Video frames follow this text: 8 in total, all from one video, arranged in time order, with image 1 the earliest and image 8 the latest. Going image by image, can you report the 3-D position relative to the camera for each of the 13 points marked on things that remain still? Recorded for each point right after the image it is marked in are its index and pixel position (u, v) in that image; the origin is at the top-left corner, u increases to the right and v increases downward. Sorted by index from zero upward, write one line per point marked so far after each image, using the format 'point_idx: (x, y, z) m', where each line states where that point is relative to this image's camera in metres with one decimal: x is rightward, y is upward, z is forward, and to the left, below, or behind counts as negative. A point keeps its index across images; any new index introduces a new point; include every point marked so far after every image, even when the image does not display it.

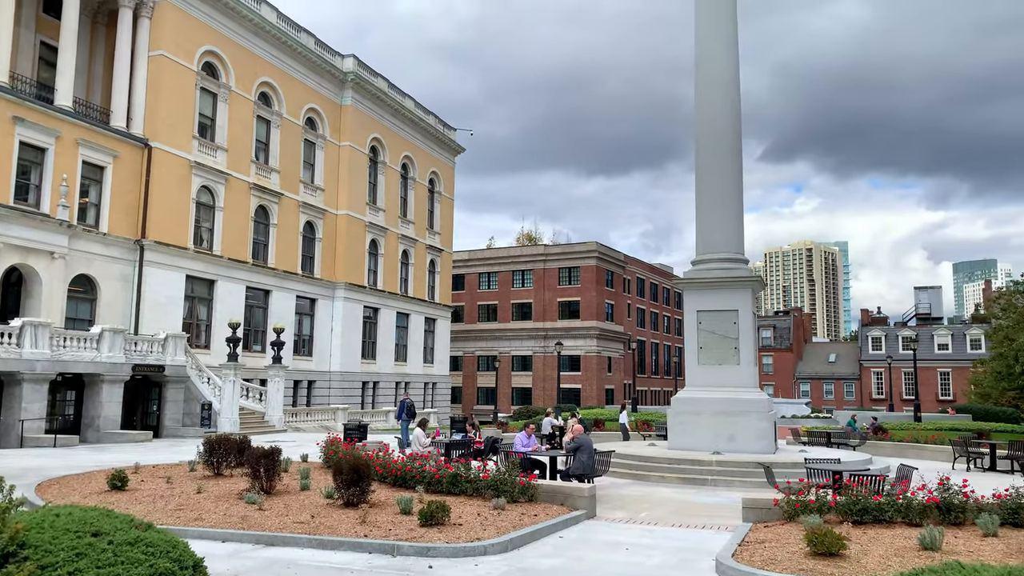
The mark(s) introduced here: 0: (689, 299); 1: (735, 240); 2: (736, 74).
0: (+3.8, -0.2, +17.2) m
1: (+4.8, +1.0, +17.3) m
2: (+4.9, +4.8, +17.9) m
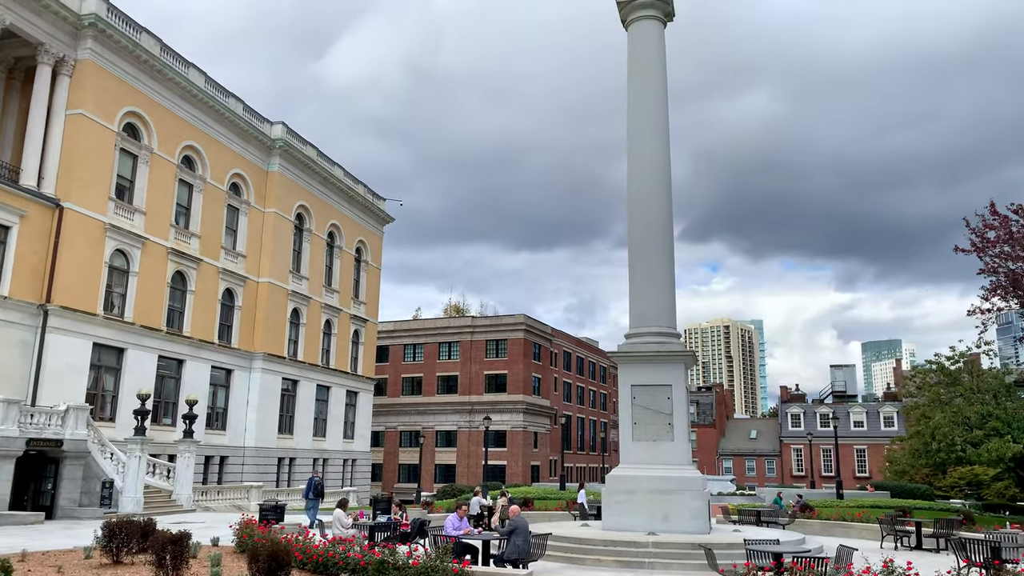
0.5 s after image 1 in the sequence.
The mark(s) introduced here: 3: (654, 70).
0: (+2.3, -1.8, +16.9) m
1: (+3.3, -0.5, +17.3) m
2: (+3.5, +3.1, +18.2) m
3: (+3.2, +4.9, +18.4) m
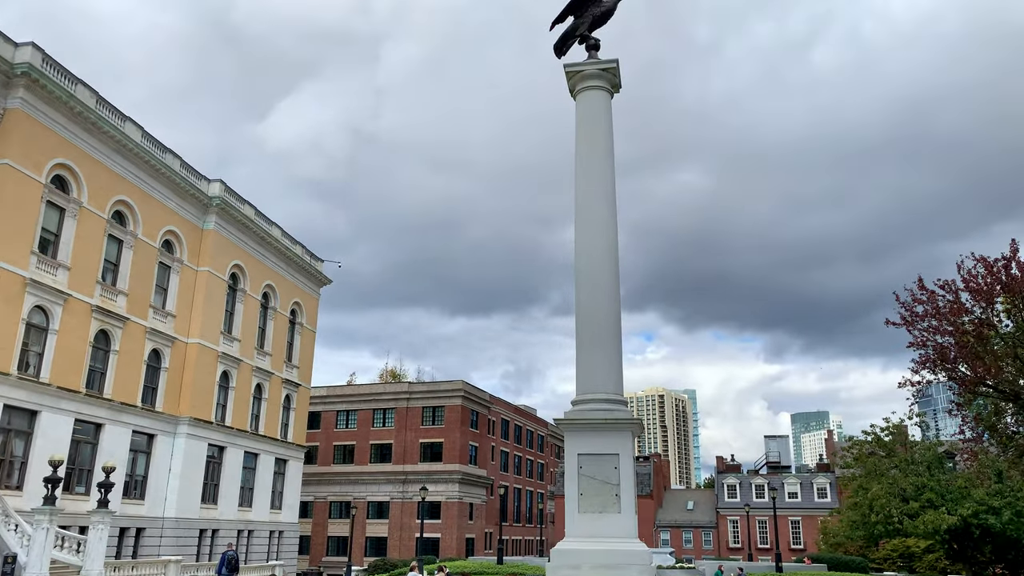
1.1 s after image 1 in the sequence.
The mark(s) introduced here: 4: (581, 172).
0: (+1.2, -3.1, +16.5) m
1: (+2.2, -1.9, +17.0) m
2: (+2.3, +1.6, +18.3) m
3: (+2.1, +3.4, +18.6) m
4: (+1.6, +2.6, +18.5) m
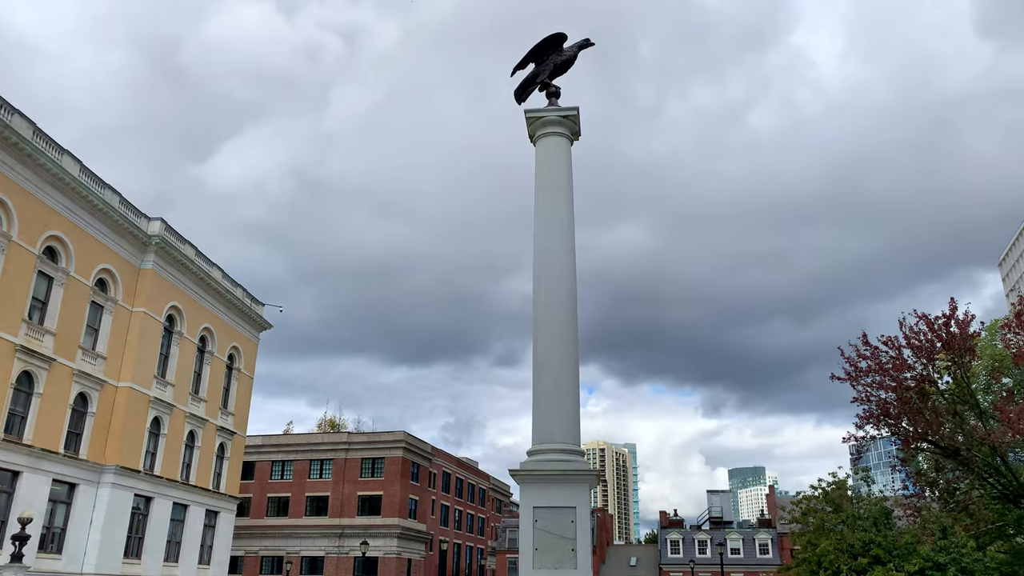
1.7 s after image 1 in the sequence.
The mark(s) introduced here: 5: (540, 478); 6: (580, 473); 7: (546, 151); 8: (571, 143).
0: (+0.3, -4.0, +15.9) m
1: (+1.2, -2.9, +16.6) m
2: (+1.4, +0.6, +18.1) m
3: (+1.1, +2.4, +18.5) m
4: (+0.6, +1.6, +18.3) m
5: (+0.6, -3.7, +15.8) m
6: (+1.3, -3.6, +15.7) m
7: (+0.8, +3.2, +18.9) m
8: (+1.4, +3.4, +19.1) m
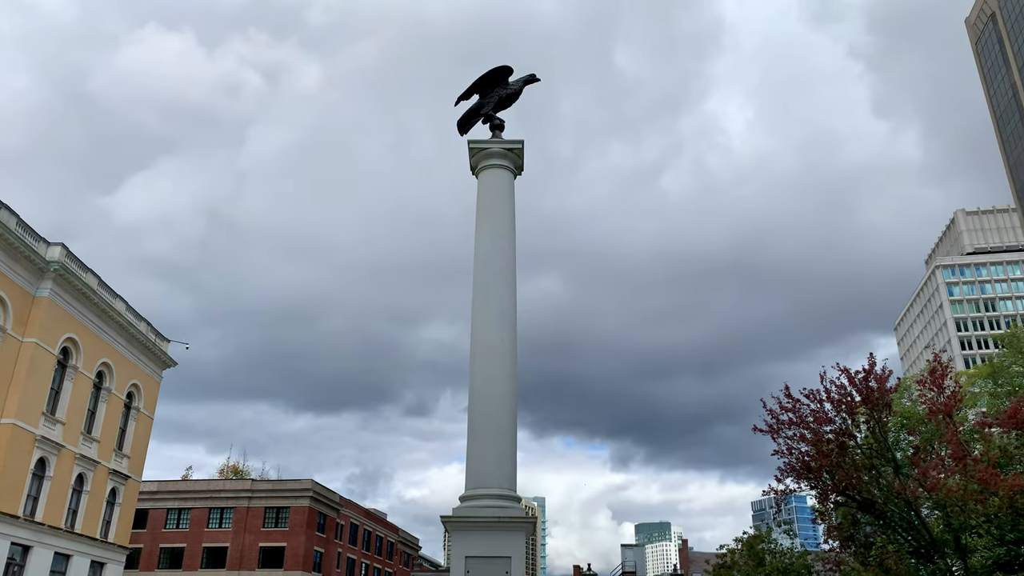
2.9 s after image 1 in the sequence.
0: (-1.0, -4.7, +14.9) m
1: (-0.1, -3.6, +15.7) m
2: (0.0, -0.2, +17.4) m
3: (-0.2, +1.5, +17.9) m
4: (-0.7, +0.8, +17.6) m
5: (-0.7, -4.3, +14.8) m
6: (+0.1, -4.2, +14.8) m
7: (-0.6, +2.4, +18.4) m
8: (0.0, +2.5, +18.6) m
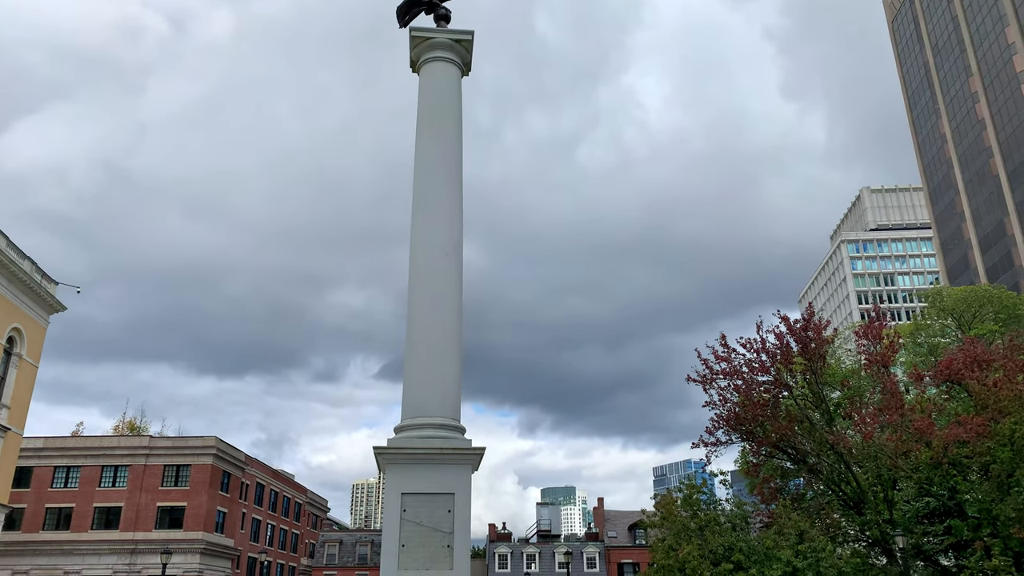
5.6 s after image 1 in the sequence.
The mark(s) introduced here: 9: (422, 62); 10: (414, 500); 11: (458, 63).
0: (-1.9, -3.0, +12.9) m
1: (-1.0, -2.0, +13.8) m
2: (-1.0, +1.5, +15.4) m
3: (-1.3, +3.3, +15.8) m
4: (-1.7, +2.5, +15.5) m
5: (-1.6, -2.7, +12.9) m
6: (-0.8, -2.6, +12.9) m
7: (-1.6, +4.1, +16.2) m
8: (-1.1, +4.3, +16.5) m
9: (-1.8, +4.5, +16.4) m
10: (-1.5, -3.3, +12.9) m
11: (-1.1, +4.5, +16.4) m
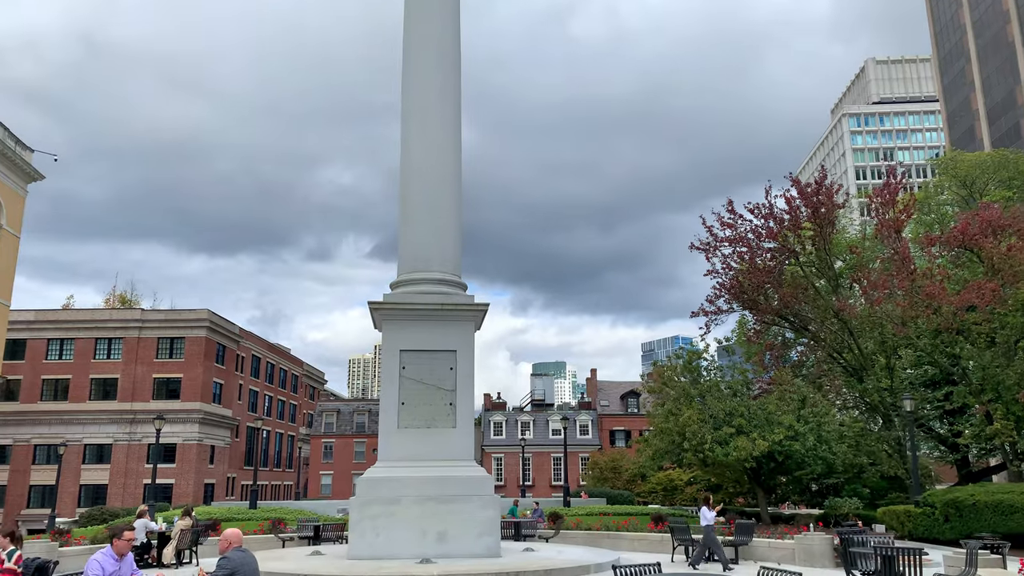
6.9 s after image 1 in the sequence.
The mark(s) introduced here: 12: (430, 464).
0: (-1.8, -0.7, +12.0) m
1: (-1.0, +0.5, +12.7) m
2: (-0.9, +4.1, +13.8) m
3: (-1.2, +5.9, +13.9) m
4: (-1.6, +5.1, +13.7) m
5: (-1.5, -0.4, +12.0) m
6: (-0.7, -0.3, +12.0) m
7: (-1.6, +6.9, +14.2) m
8: (-1.0, +7.1, +14.5) m
9: (-1.8, +7.3, +14.3) m
10: (-1.5, -1.0, +12.0) m
11: (-1.1, +7.2, +14.4) m
12: (-1.2, -2.5, +11.5) m
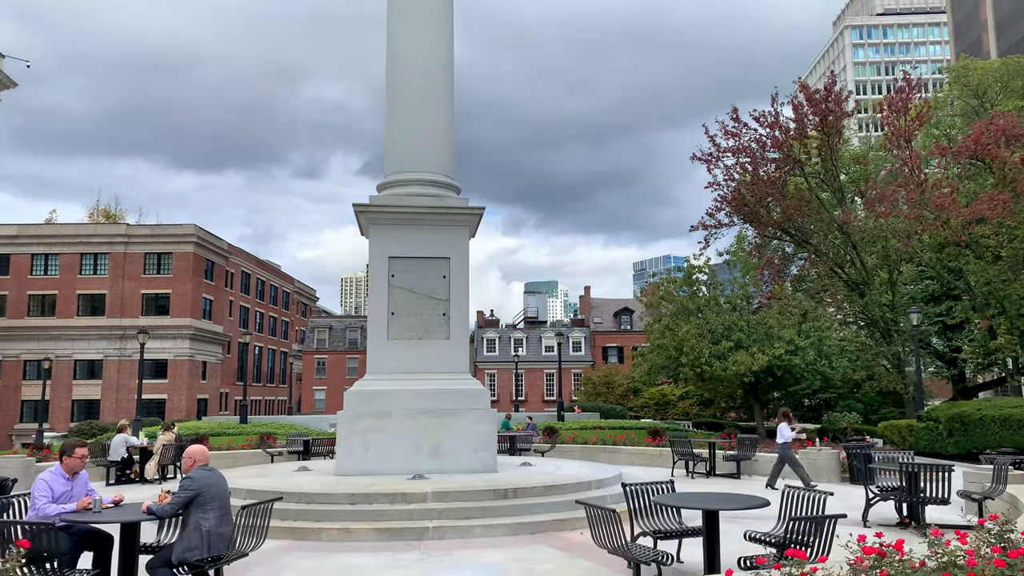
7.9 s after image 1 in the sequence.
0: (-1.9, +0.7, +11.2) m
1: (-1.0, +1.9, +11.8) m
2: (-1.0, +5.6, +12.5) m
3: (-1.2, +7.5, +12.4) m
4: (-1.7, +6.6, +12.3) m
5: (-1.5, +1.0, +11.1) m
6: (-0.8, +1.0, +11.1) m
7: (-1.6, +8.4, +12.6) m
8: (-1.0, +8.6, +12.8) m
9: (-1.8, +8.8, +12.7) m
10: (-1.5, +0.3, +11.2) m
11: (-1.1, +8.8, +12.7) m
12: (-1.2, -1.2, +10.8) m
